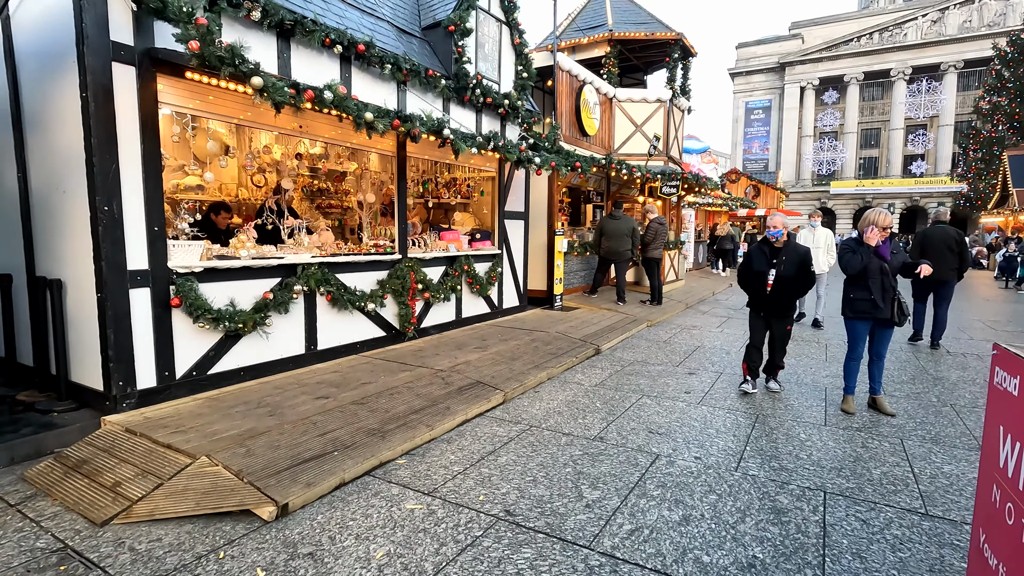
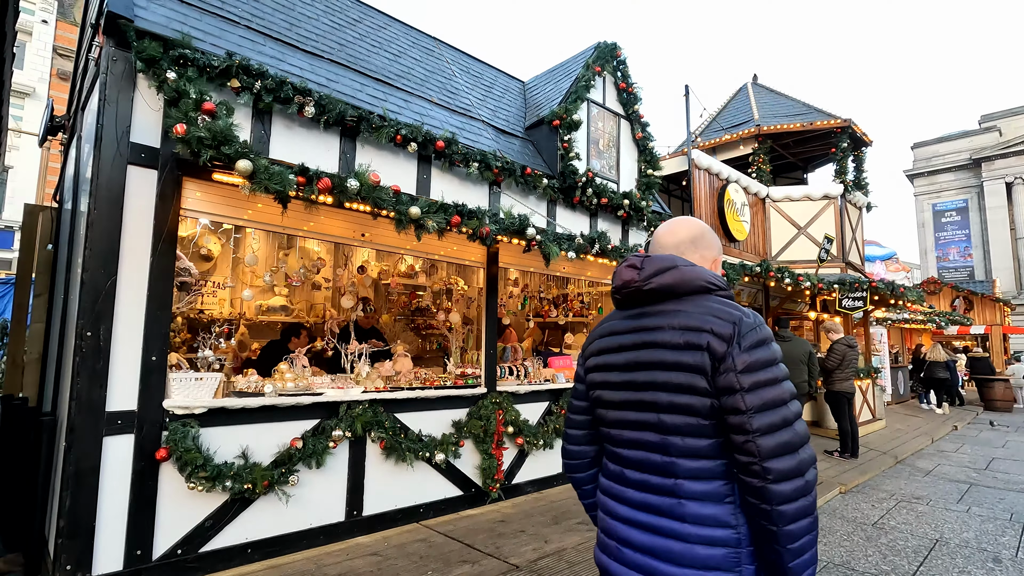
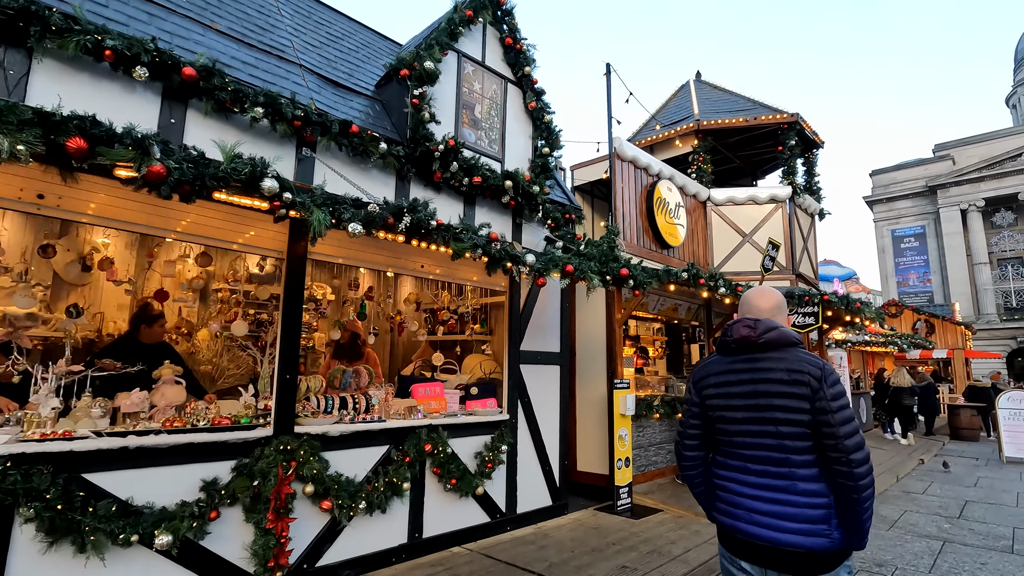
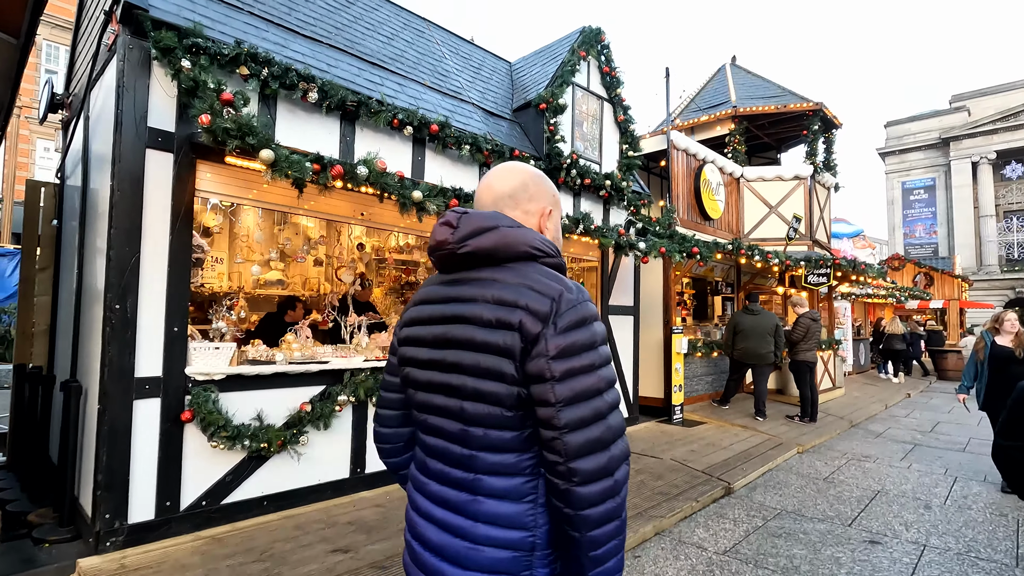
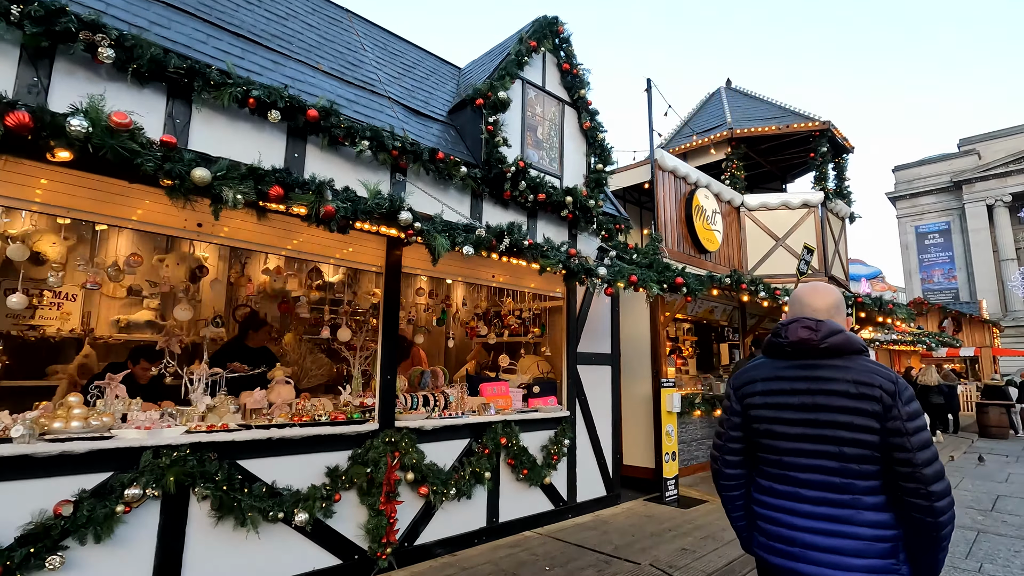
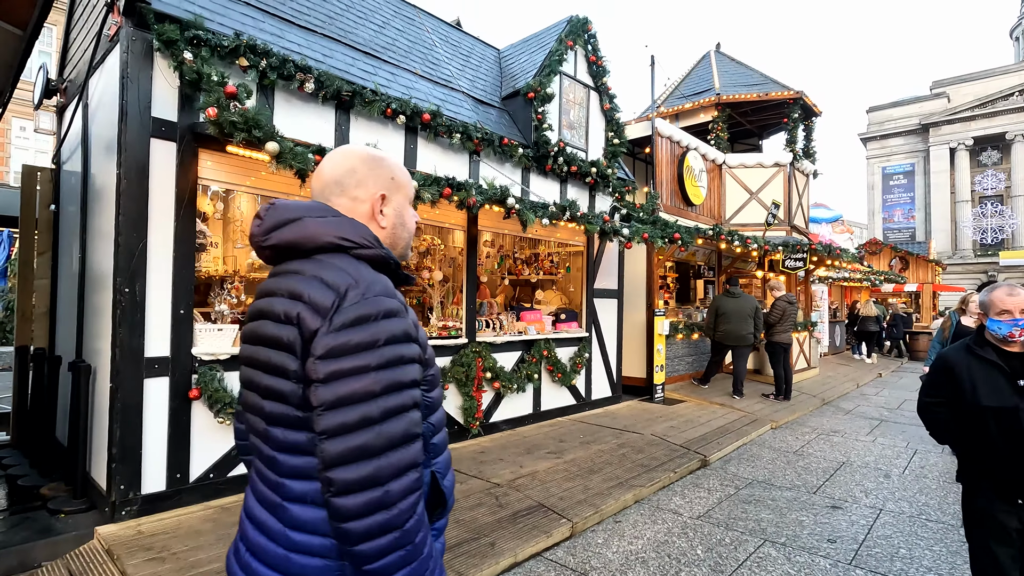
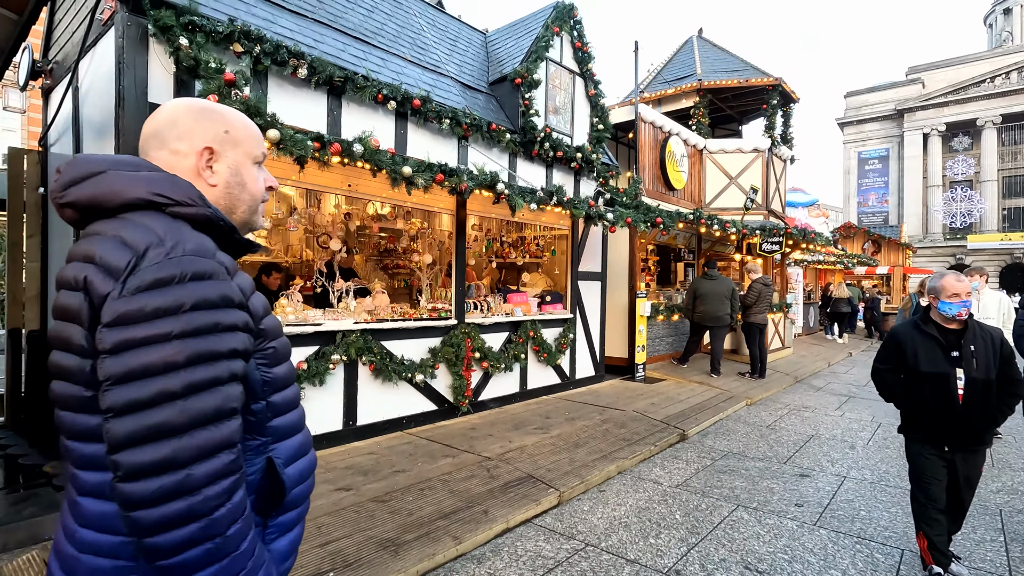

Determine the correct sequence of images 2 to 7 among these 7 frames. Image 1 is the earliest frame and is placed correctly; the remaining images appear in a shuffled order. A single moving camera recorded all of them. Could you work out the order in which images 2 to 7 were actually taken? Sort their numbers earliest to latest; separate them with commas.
7, 6, 4, 2, 5, 3
